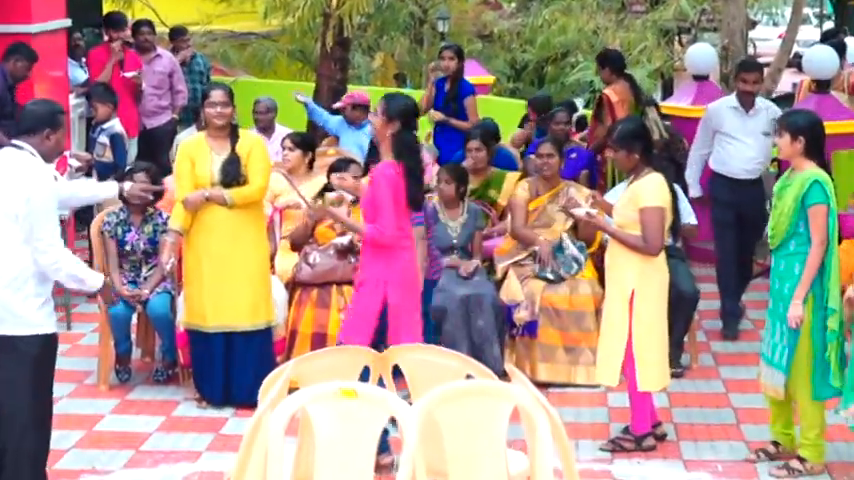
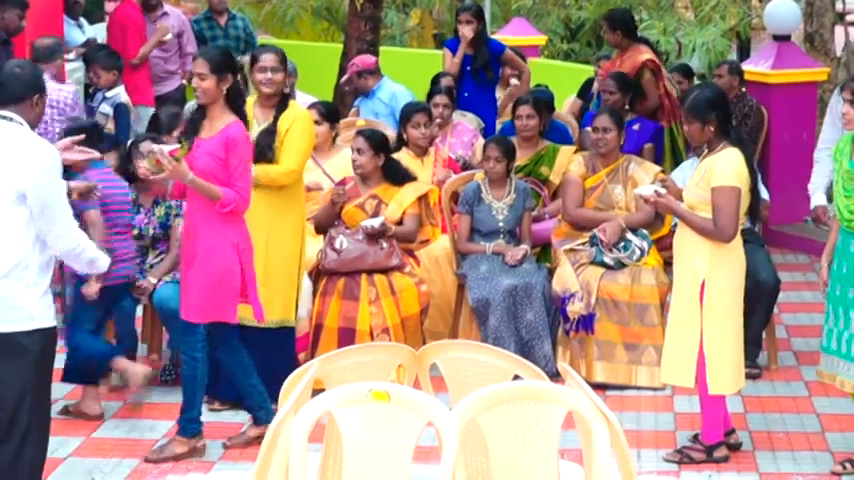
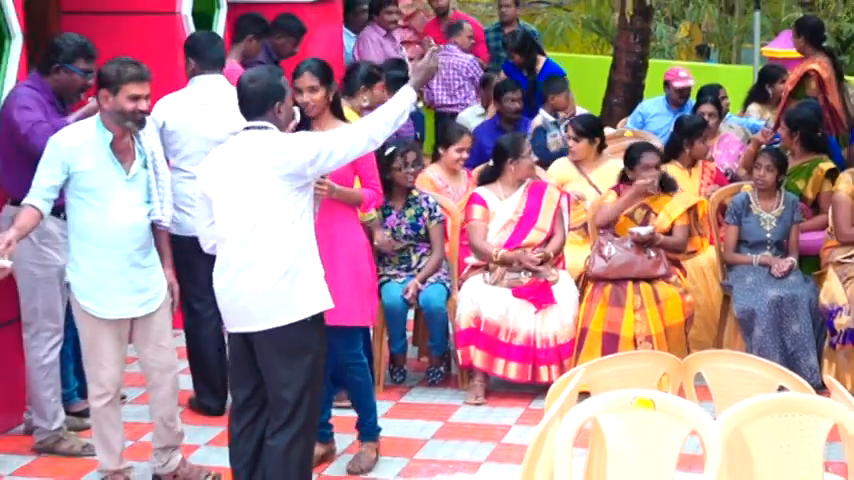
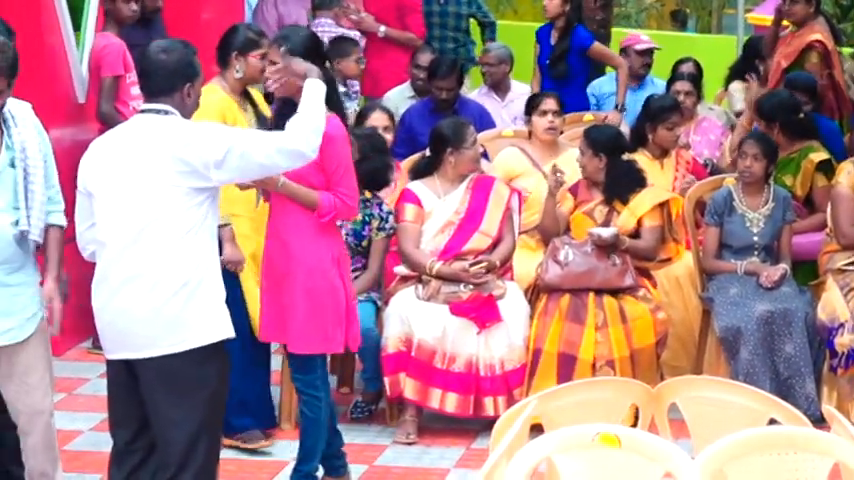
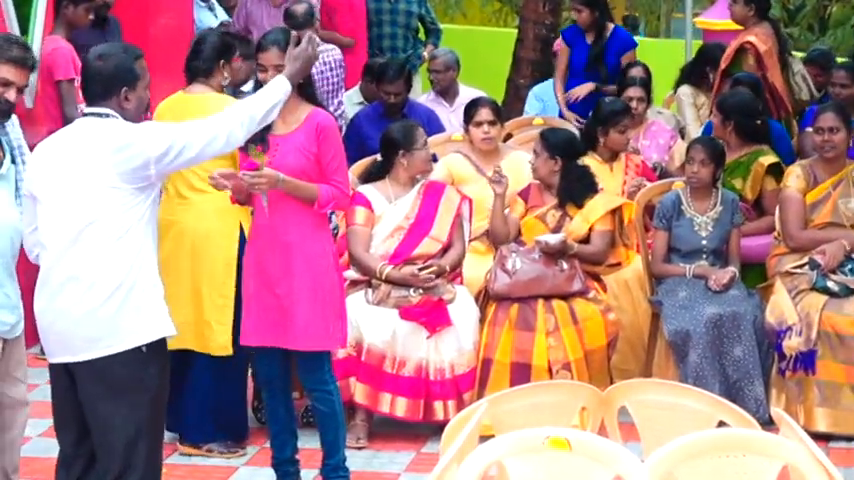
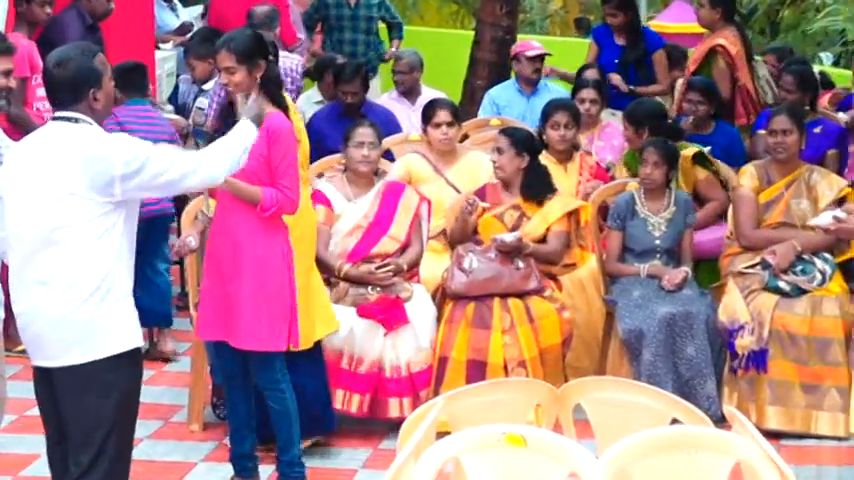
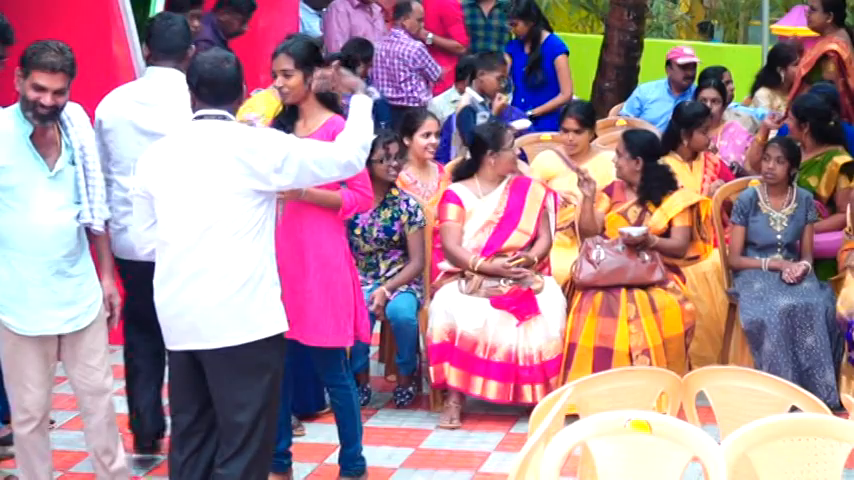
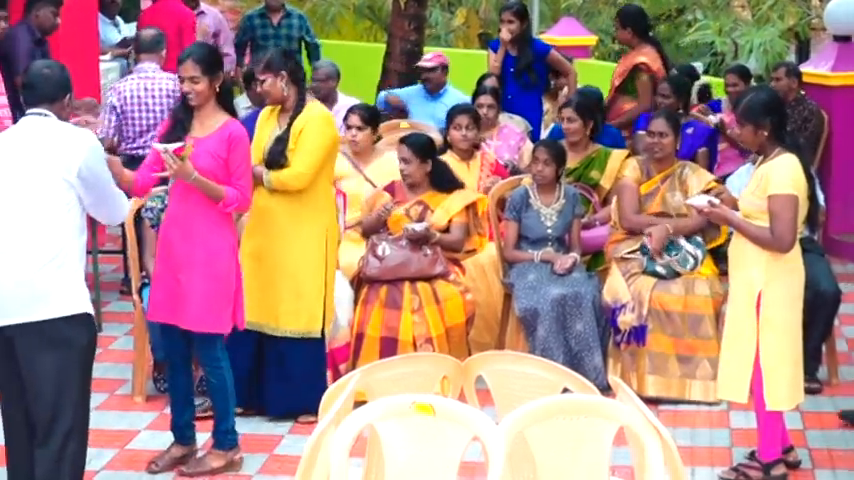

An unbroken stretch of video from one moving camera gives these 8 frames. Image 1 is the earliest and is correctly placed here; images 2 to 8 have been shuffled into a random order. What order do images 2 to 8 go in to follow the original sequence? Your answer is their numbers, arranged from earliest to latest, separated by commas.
2, 8, 6, 5, 4, 7, 3
